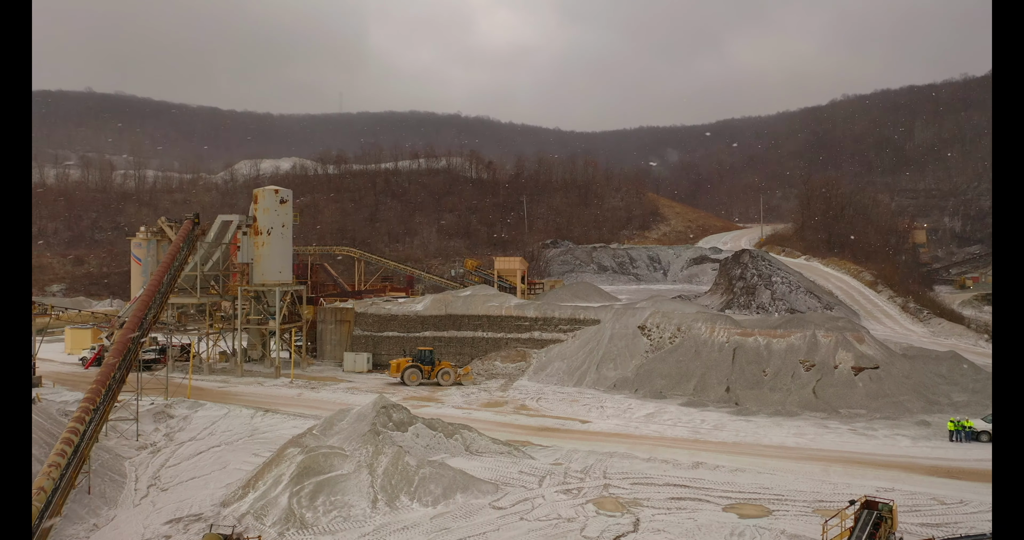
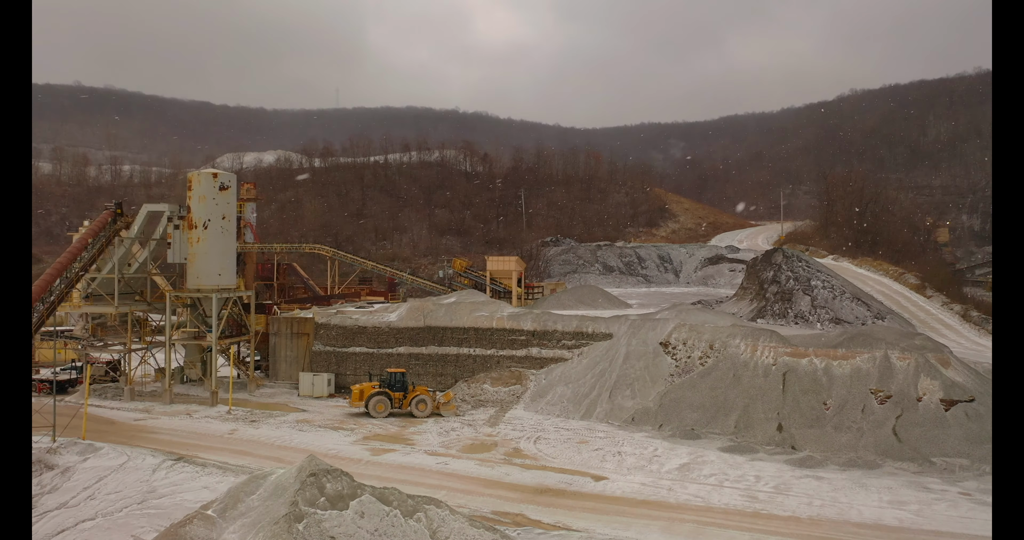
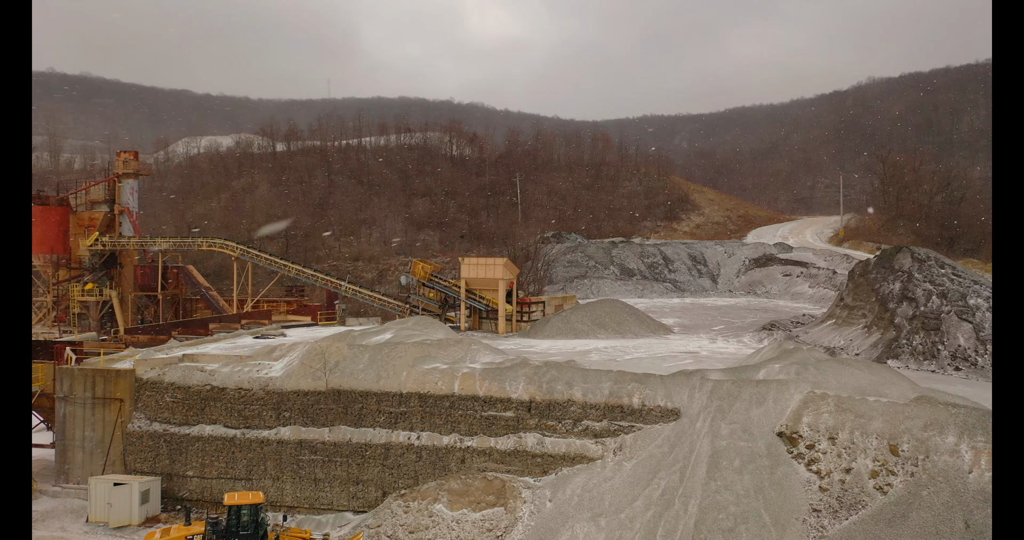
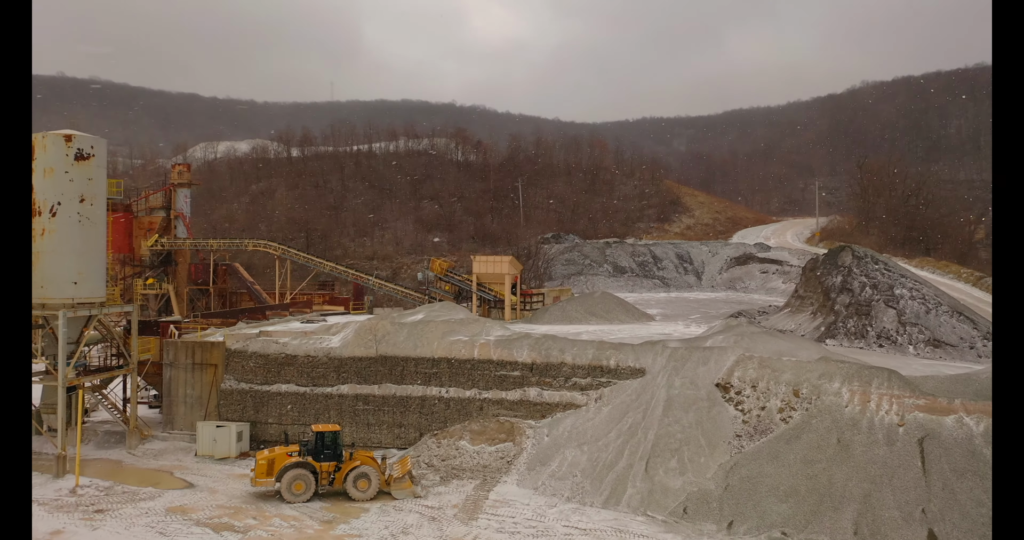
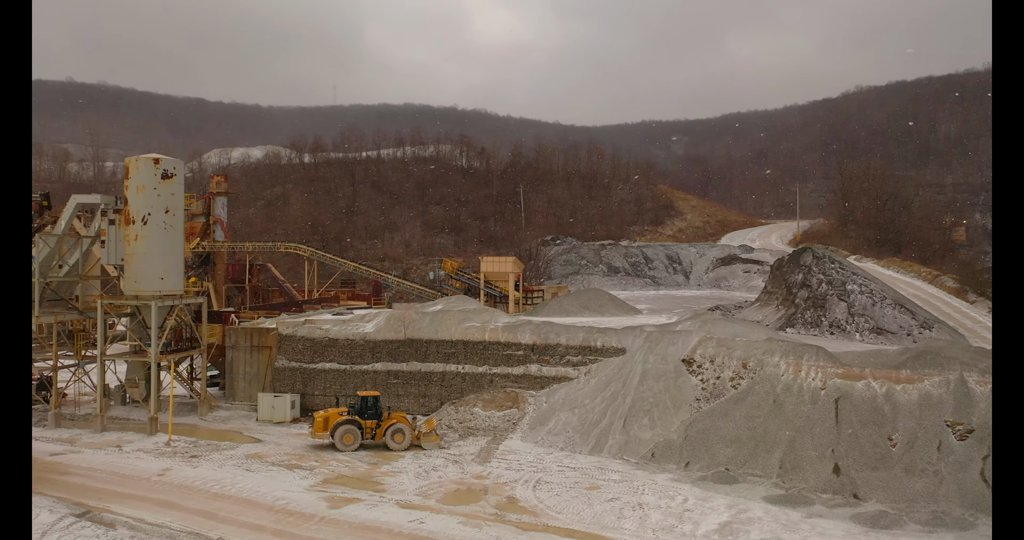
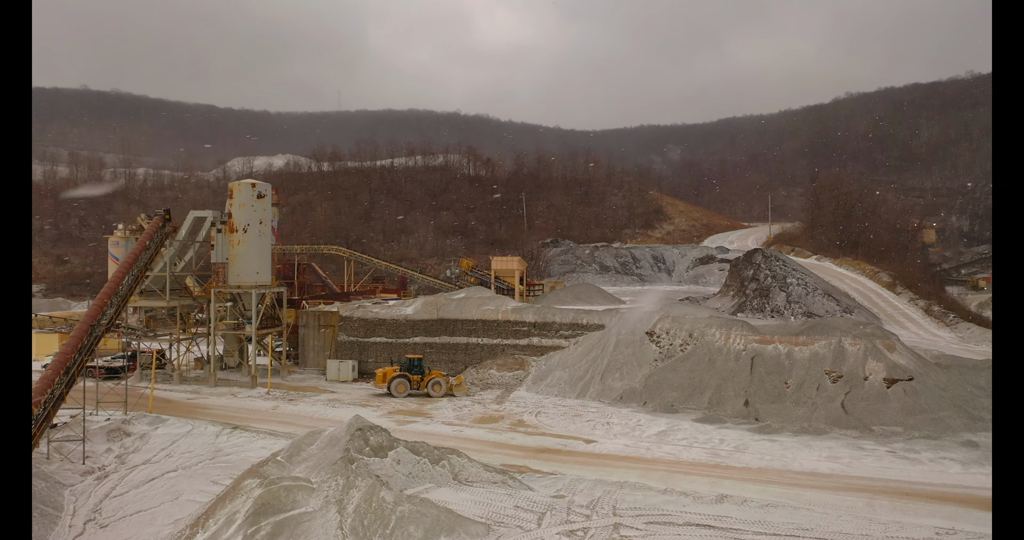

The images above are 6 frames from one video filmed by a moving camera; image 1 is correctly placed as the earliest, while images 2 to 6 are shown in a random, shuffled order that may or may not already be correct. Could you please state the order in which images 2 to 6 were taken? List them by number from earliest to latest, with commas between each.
6, 2, 5, 4, 3
